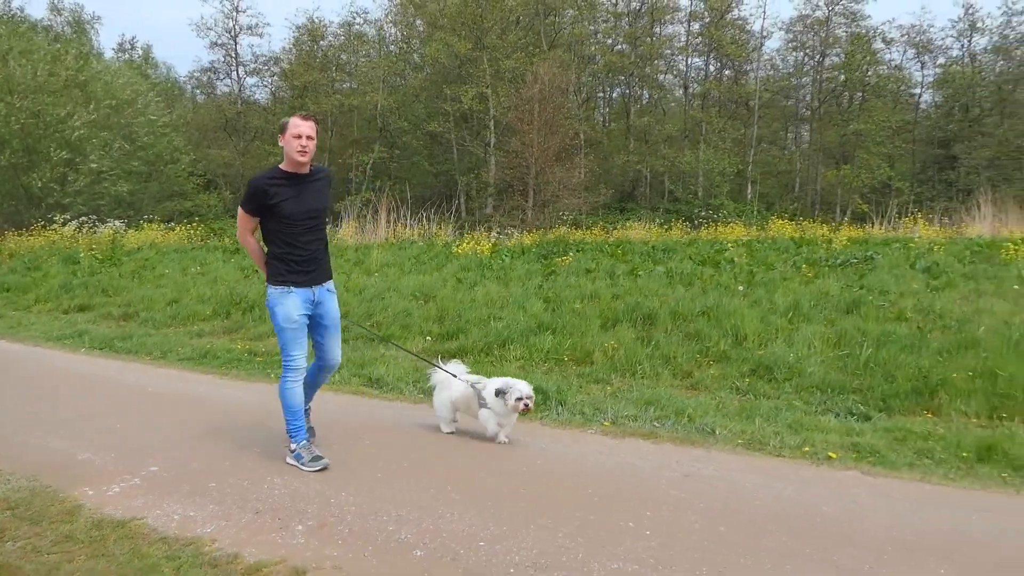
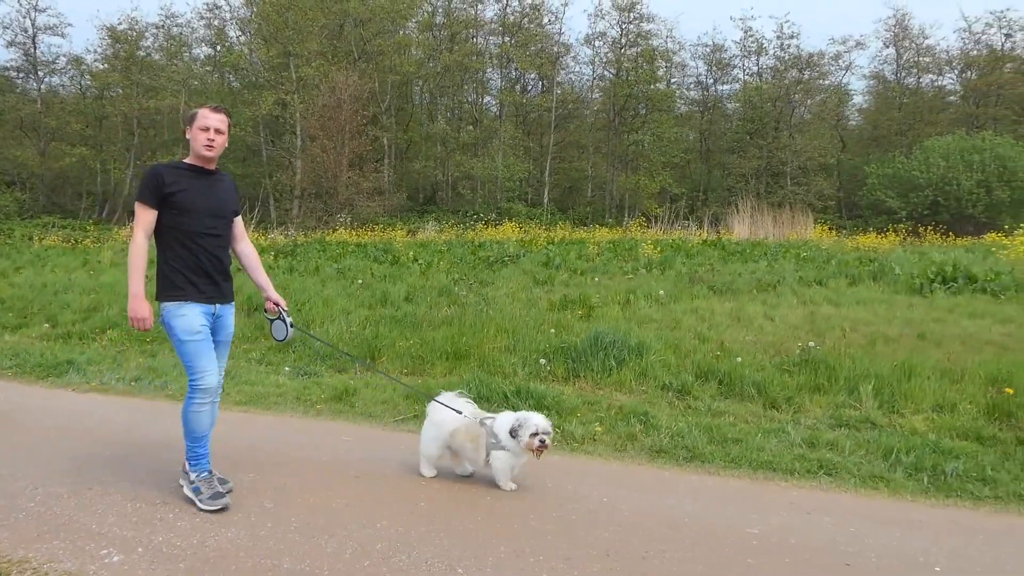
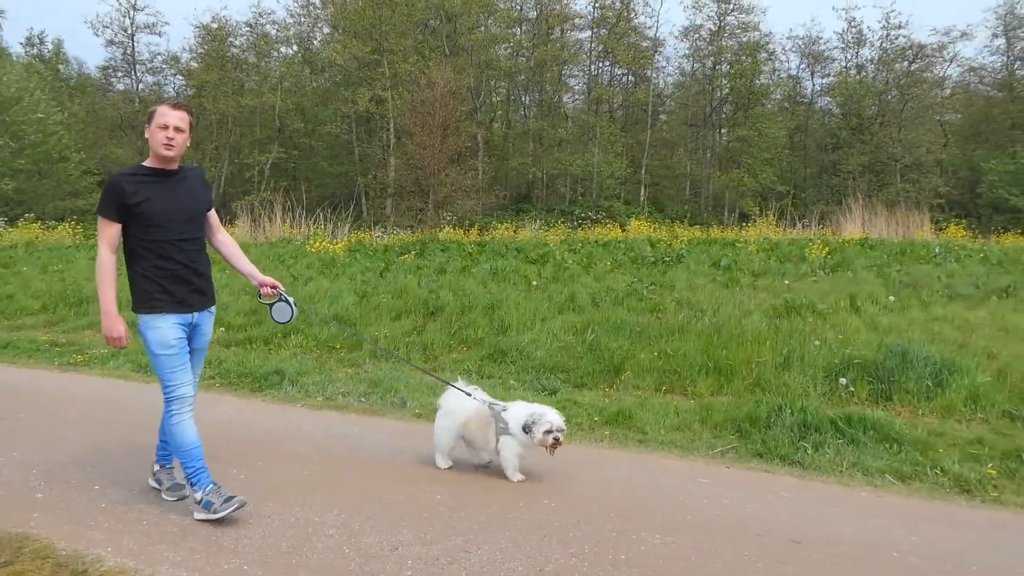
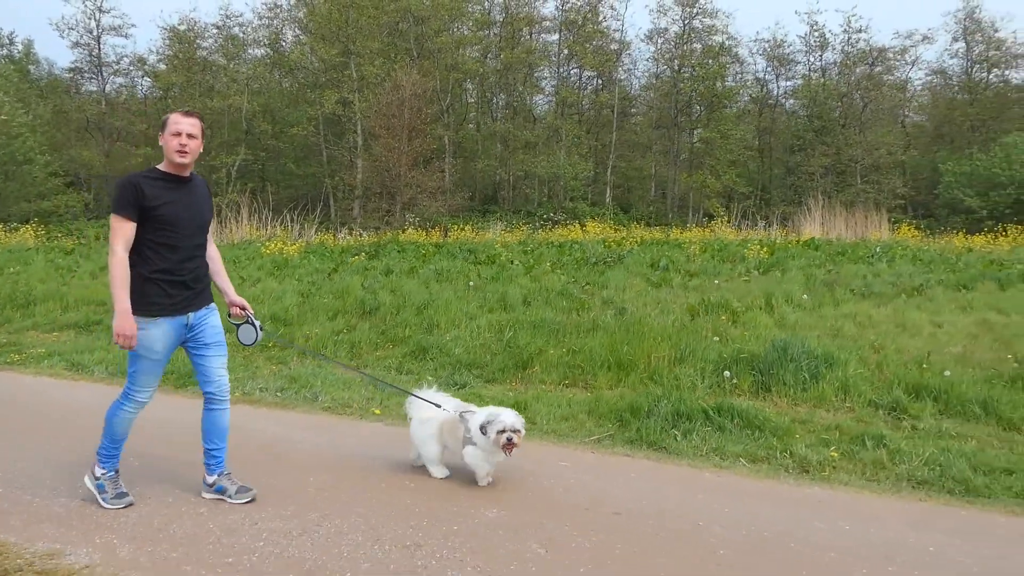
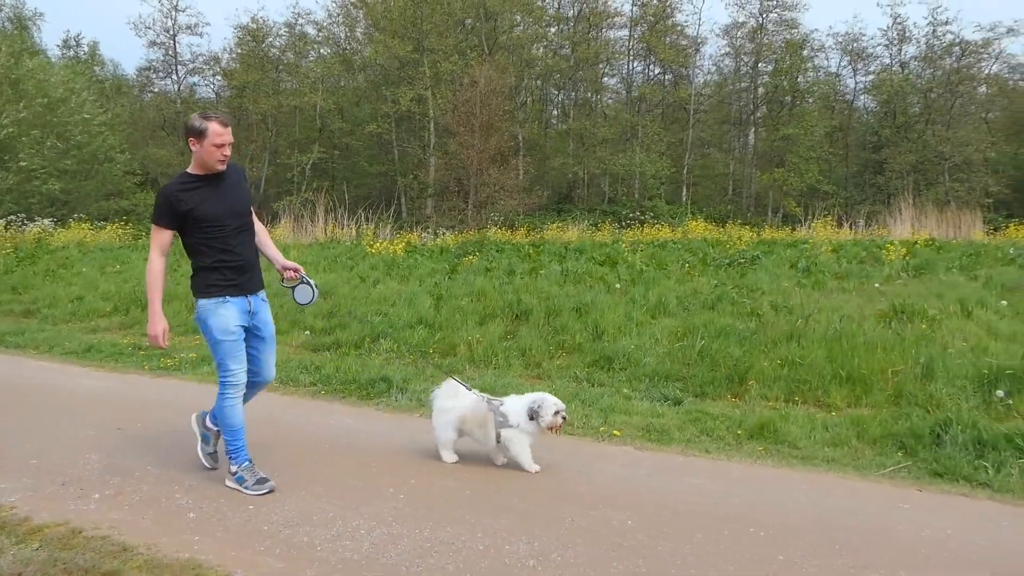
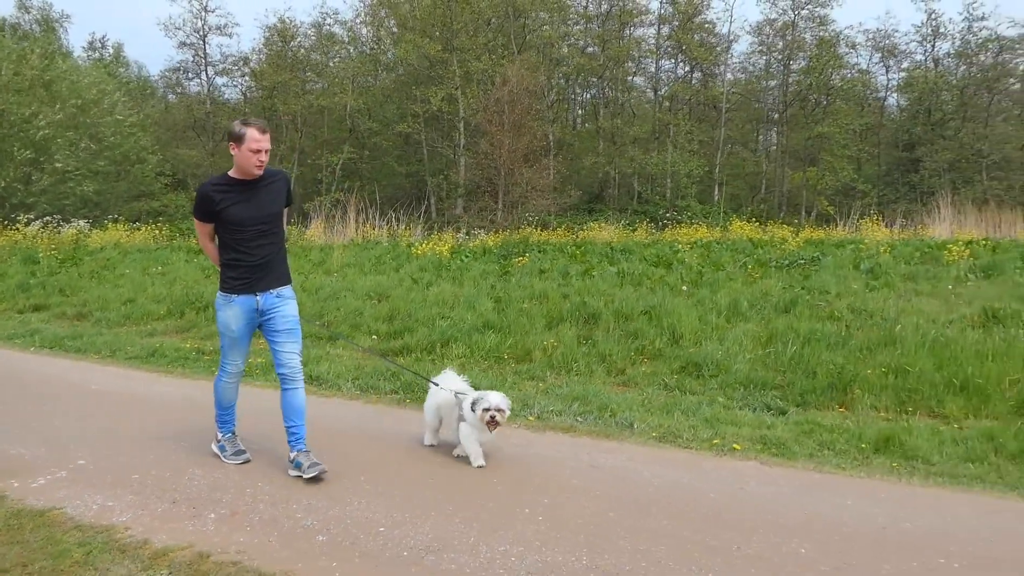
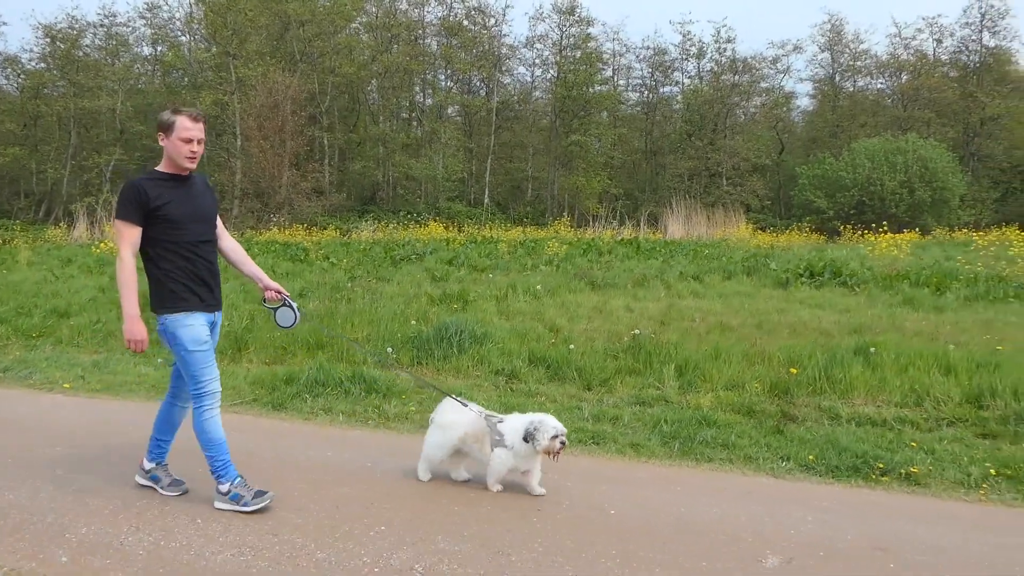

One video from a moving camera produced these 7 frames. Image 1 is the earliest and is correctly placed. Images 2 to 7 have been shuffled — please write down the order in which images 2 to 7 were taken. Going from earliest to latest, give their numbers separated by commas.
6, 5, 3, 4, 2, 7
